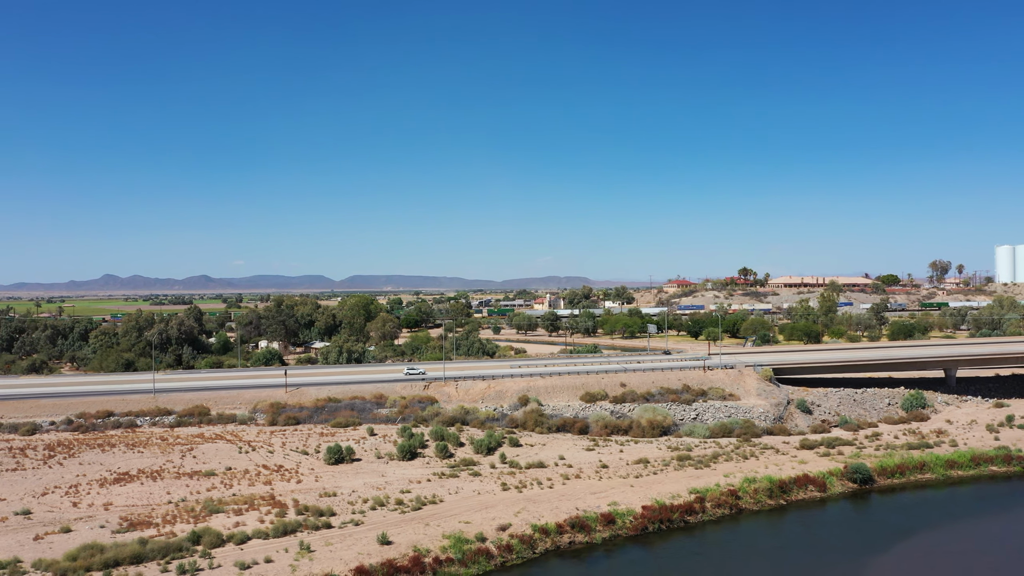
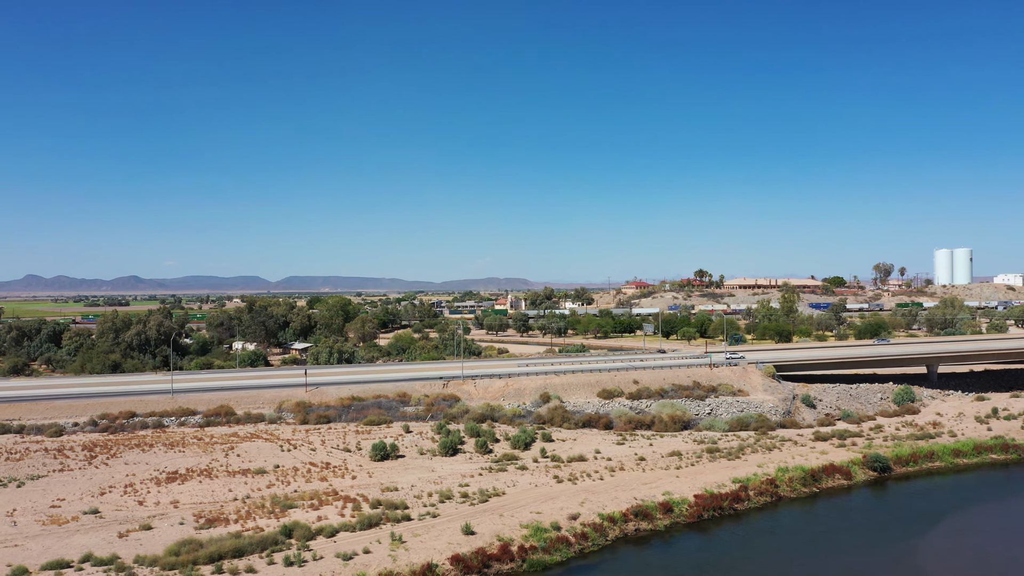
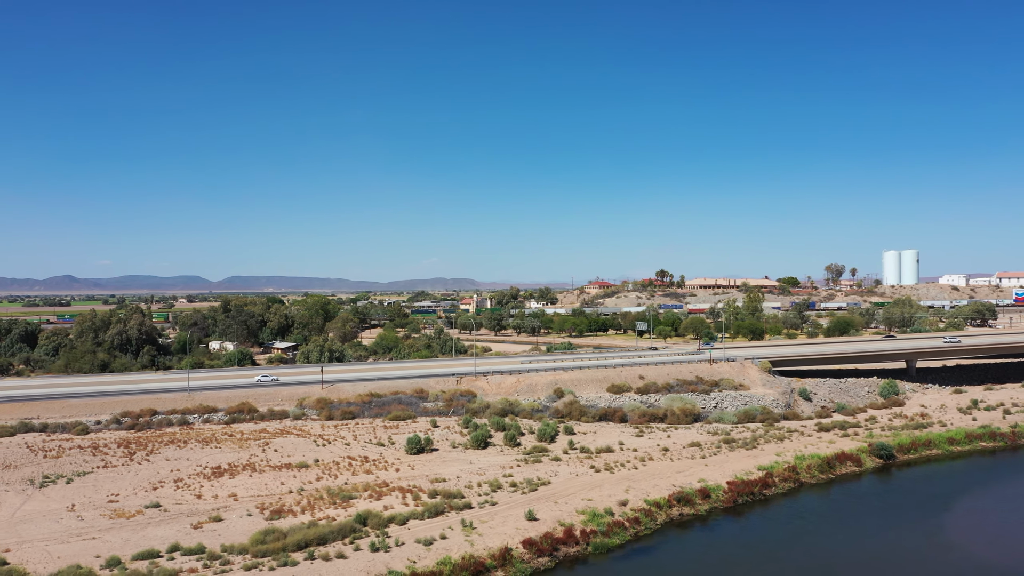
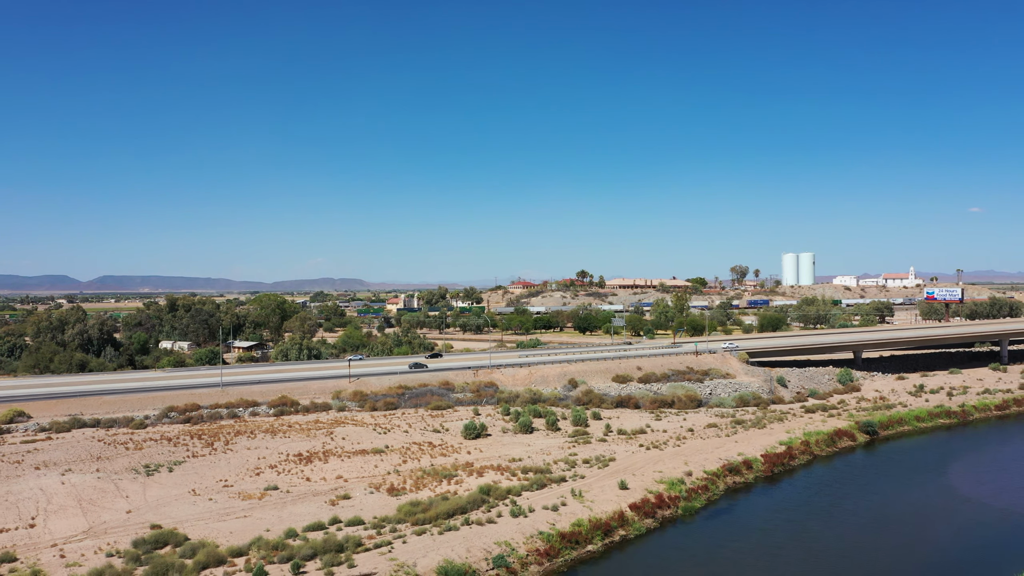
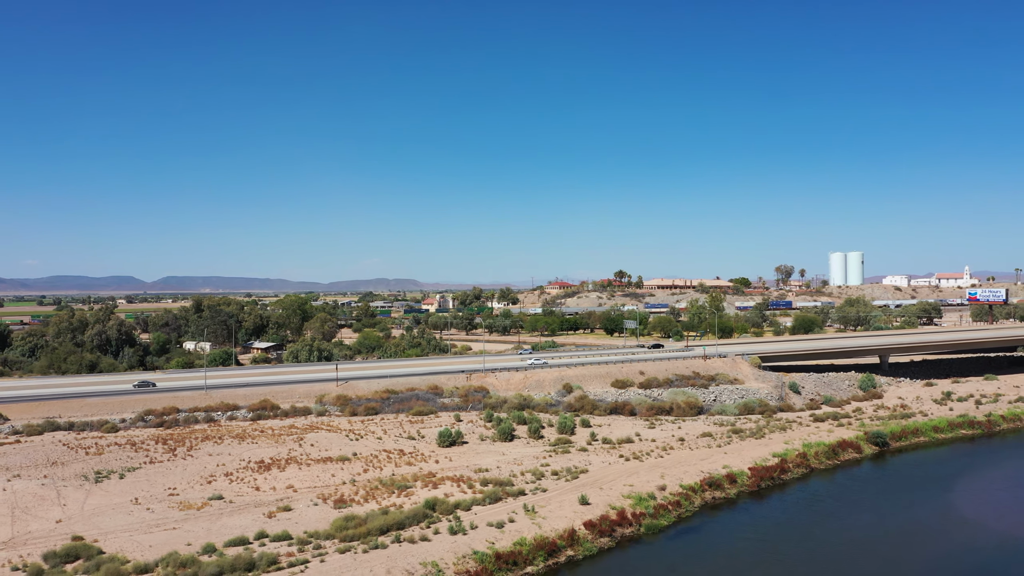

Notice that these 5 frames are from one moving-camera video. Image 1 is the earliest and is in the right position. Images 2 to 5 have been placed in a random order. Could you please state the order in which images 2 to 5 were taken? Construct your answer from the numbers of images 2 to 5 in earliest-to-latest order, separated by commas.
2, 3, 5, 4
